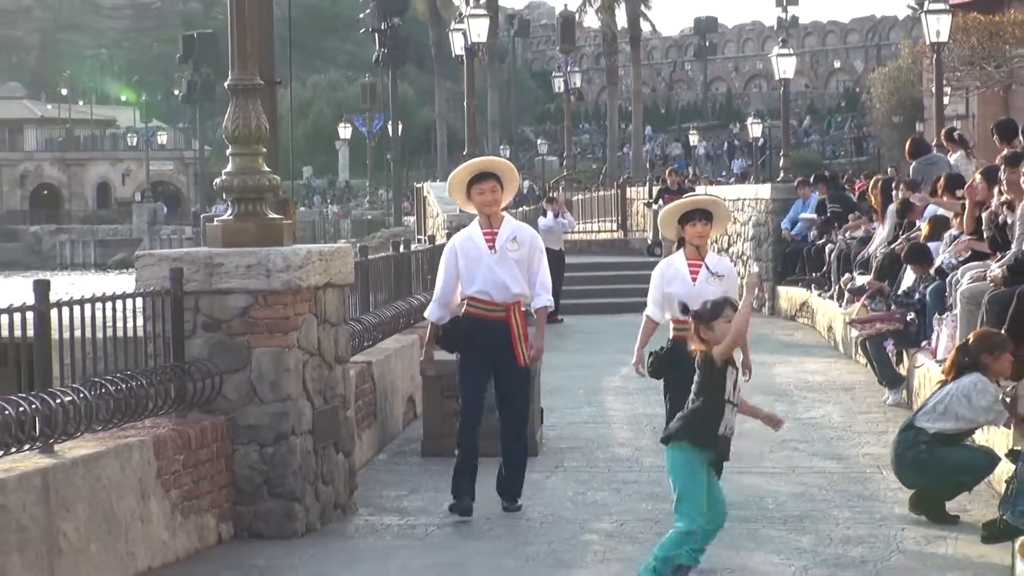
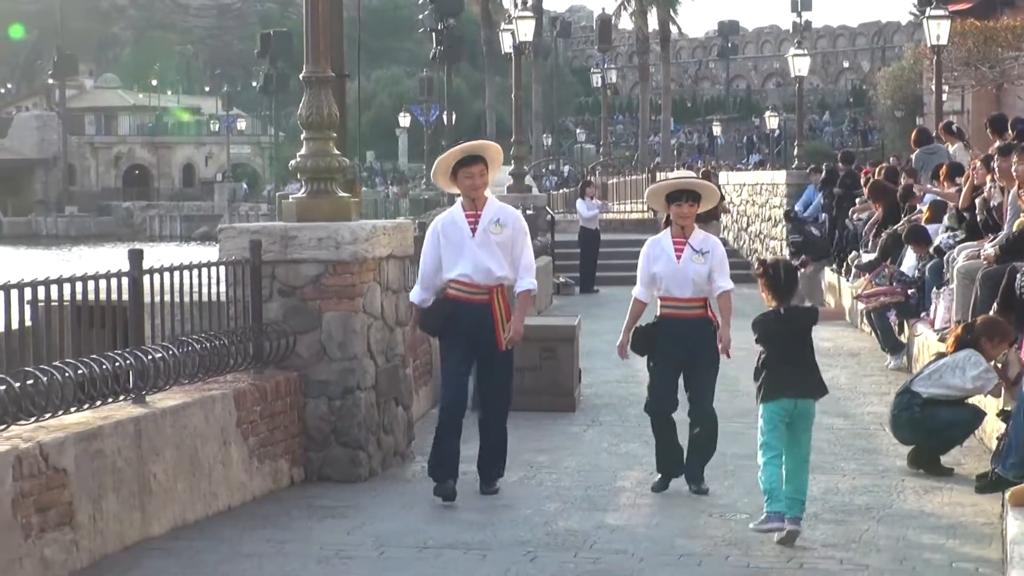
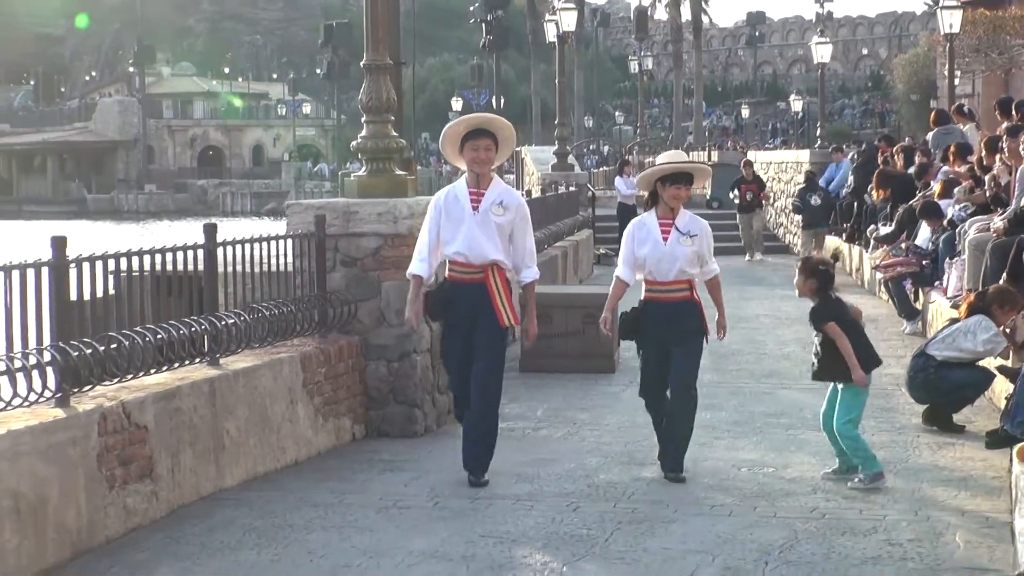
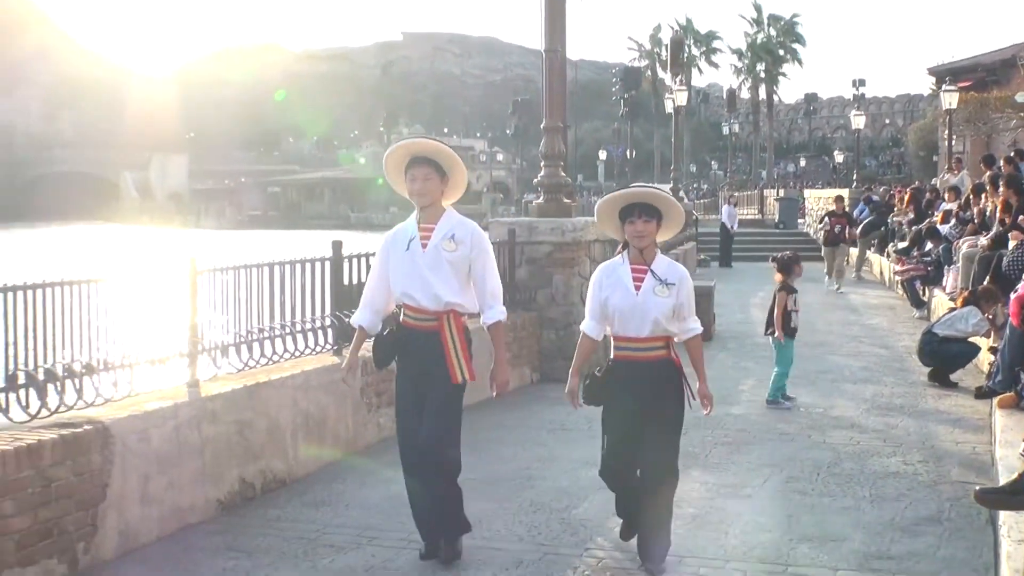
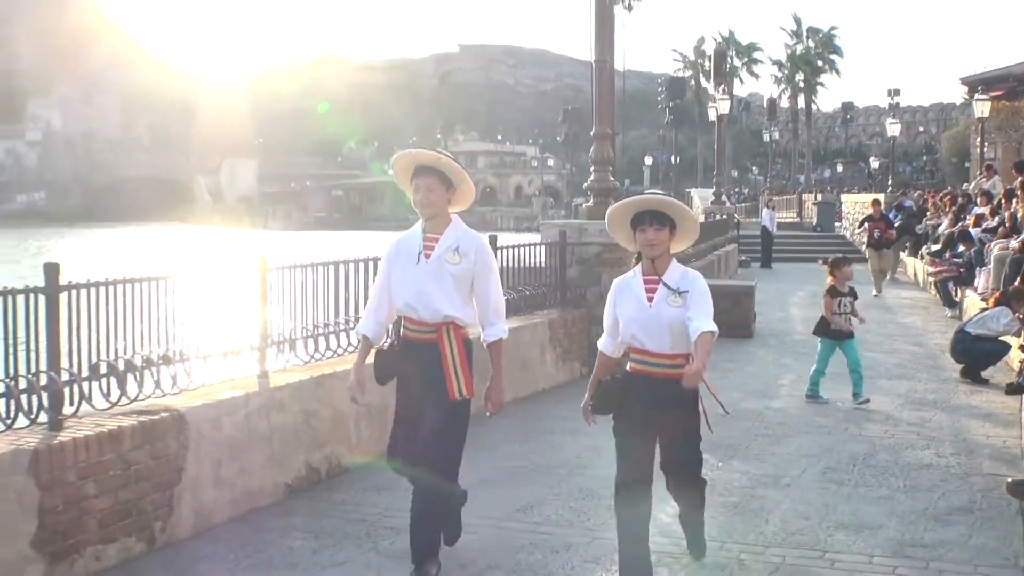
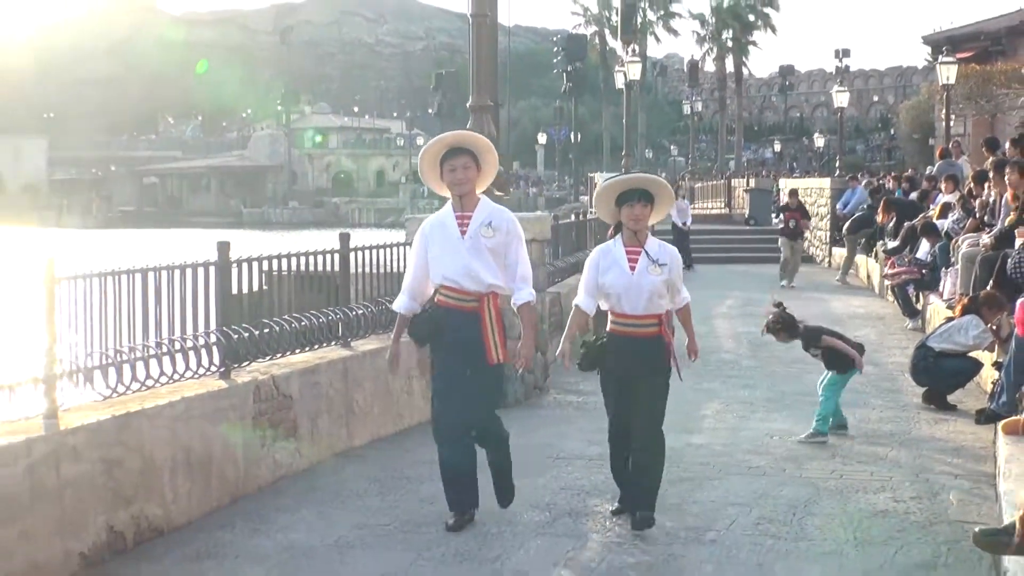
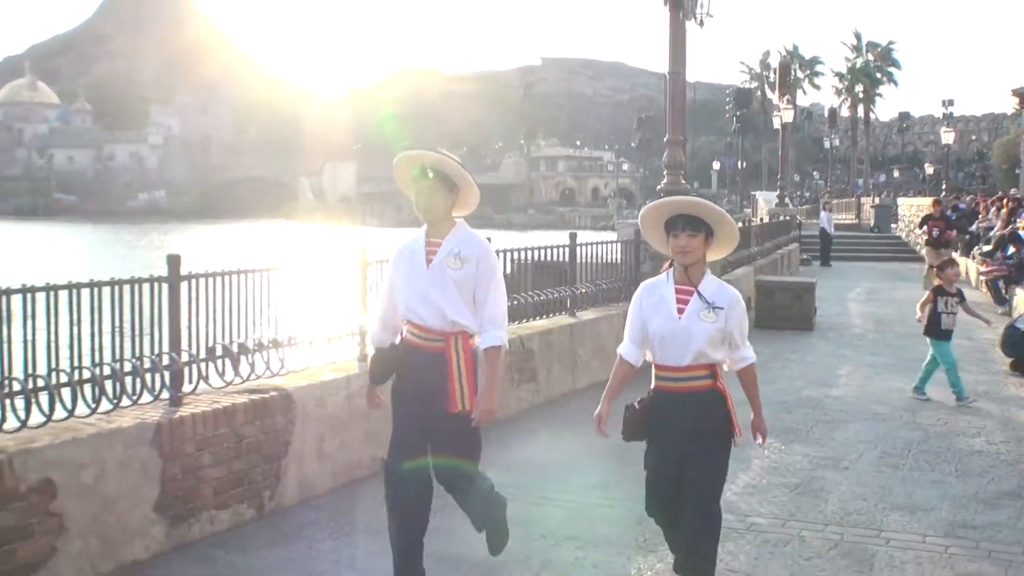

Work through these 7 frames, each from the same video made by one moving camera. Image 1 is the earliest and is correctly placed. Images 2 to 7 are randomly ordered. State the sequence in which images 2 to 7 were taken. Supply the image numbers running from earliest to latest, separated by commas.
2, 3, 6, 4, 5, 7
